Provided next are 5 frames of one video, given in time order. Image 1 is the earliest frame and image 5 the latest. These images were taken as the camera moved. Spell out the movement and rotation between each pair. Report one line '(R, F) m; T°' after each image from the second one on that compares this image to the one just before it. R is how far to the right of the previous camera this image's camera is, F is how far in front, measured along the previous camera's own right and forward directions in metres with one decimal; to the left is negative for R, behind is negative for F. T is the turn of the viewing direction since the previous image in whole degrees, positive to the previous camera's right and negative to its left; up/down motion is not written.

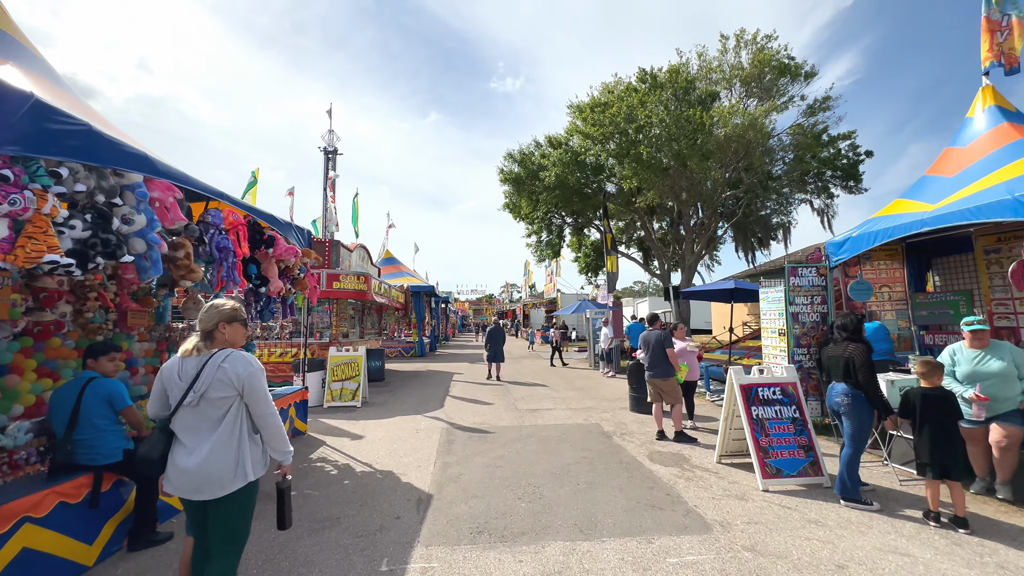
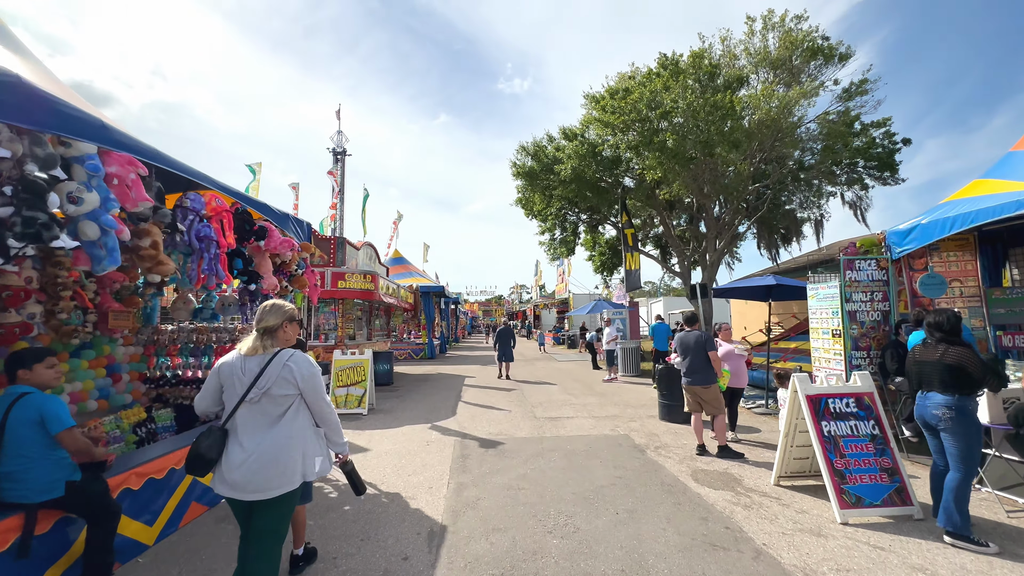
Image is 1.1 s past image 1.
(-0.2, +0.7) m; -1°
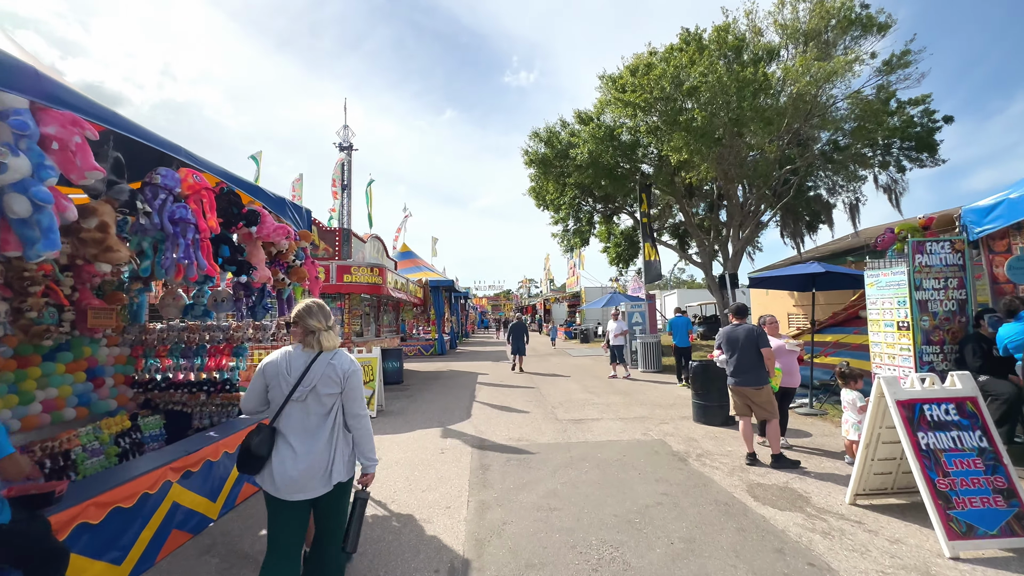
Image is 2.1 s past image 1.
(-0.2, +0.7) m; -1°
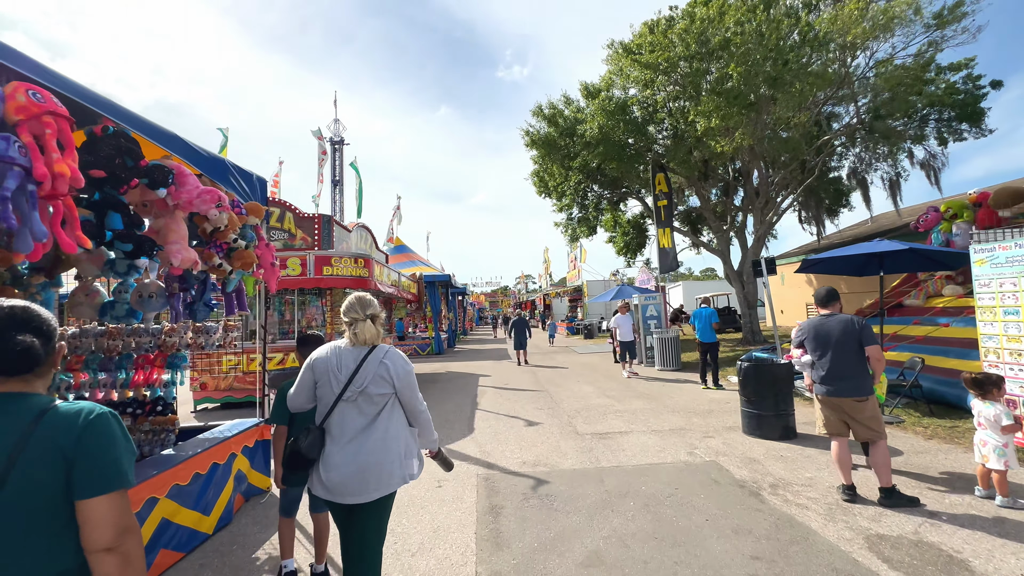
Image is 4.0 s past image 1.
(-0.2, +1.3) m; 0°
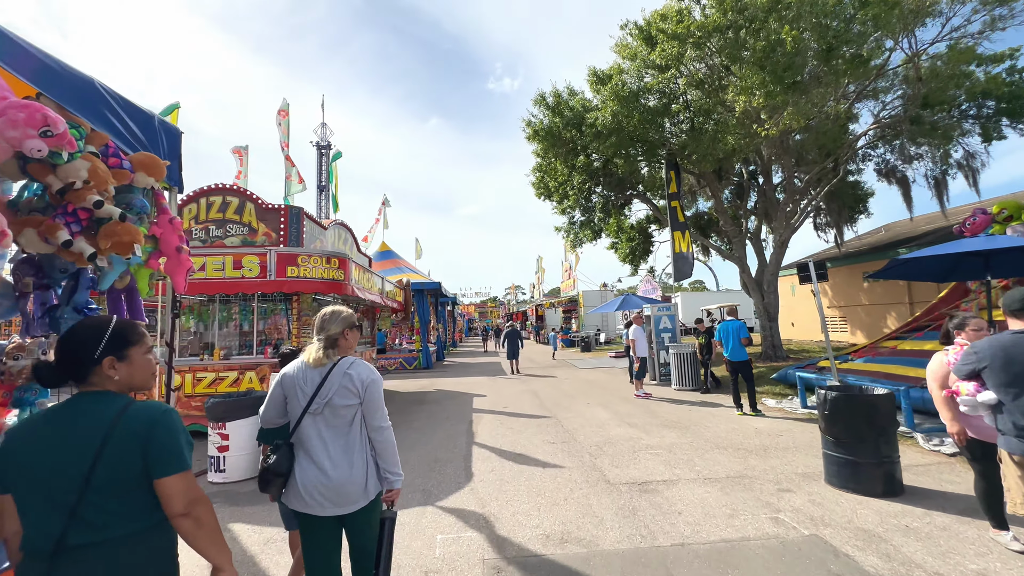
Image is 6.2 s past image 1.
(-0.3, +1.5) m; +1°
